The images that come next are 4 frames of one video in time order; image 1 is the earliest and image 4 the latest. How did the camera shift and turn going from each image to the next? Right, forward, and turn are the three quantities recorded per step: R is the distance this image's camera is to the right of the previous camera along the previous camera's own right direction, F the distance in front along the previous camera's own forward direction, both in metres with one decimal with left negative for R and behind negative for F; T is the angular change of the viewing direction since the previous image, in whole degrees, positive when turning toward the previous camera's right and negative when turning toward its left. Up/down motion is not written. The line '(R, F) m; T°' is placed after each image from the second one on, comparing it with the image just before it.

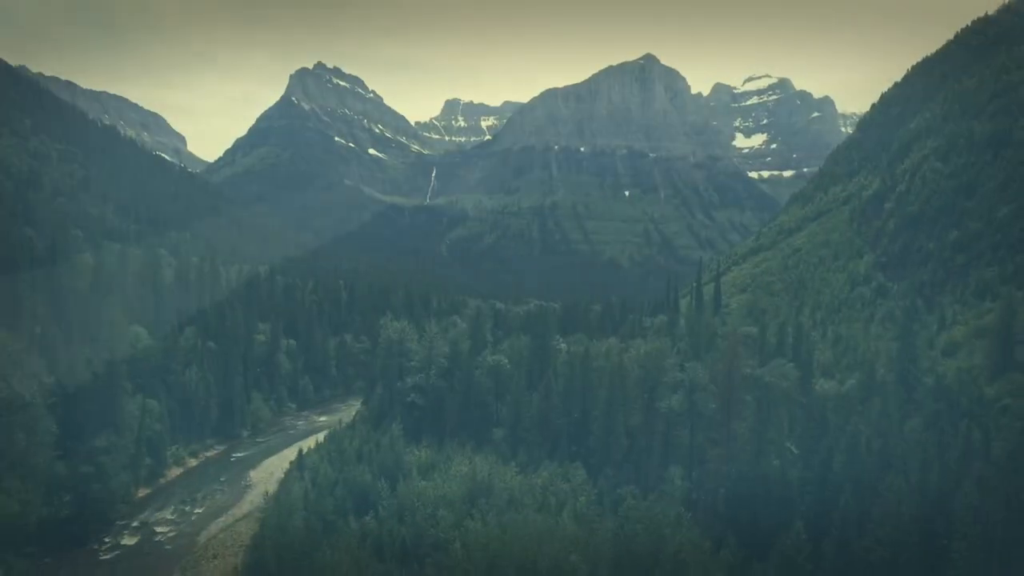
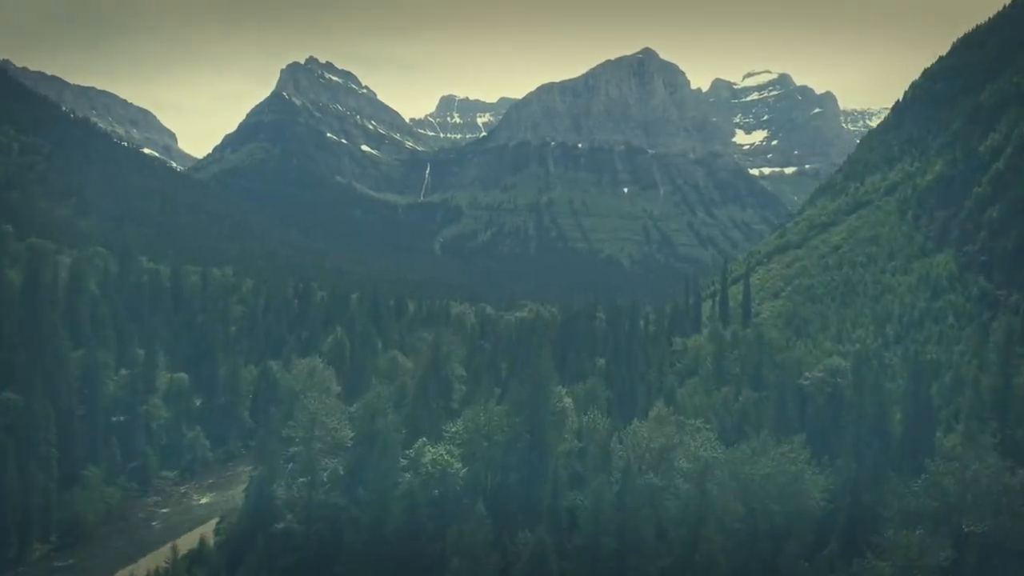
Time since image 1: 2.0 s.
(+1.4, +23.0) m; 0°
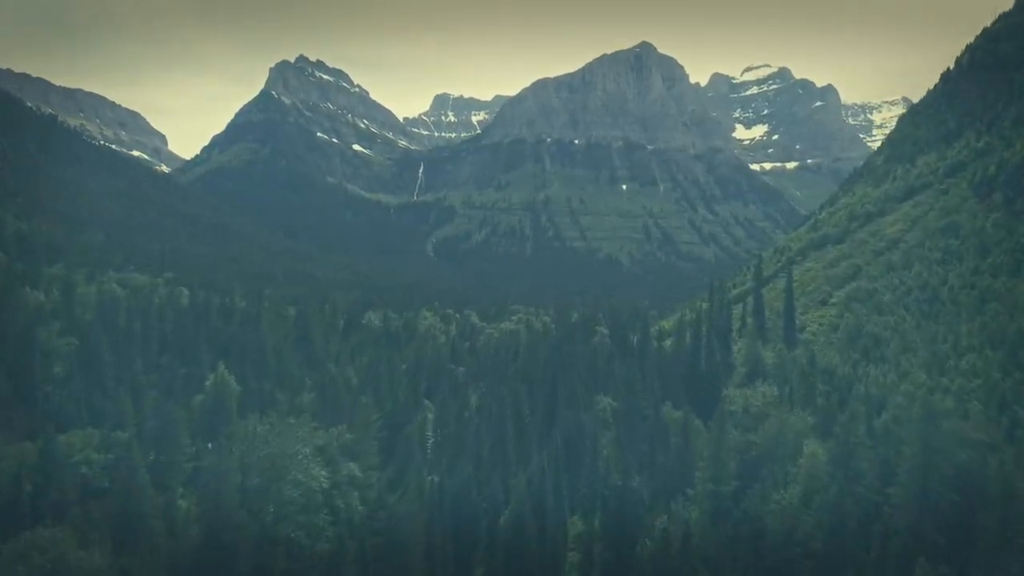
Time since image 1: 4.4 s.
(+3.2, +26.2) m; 0°
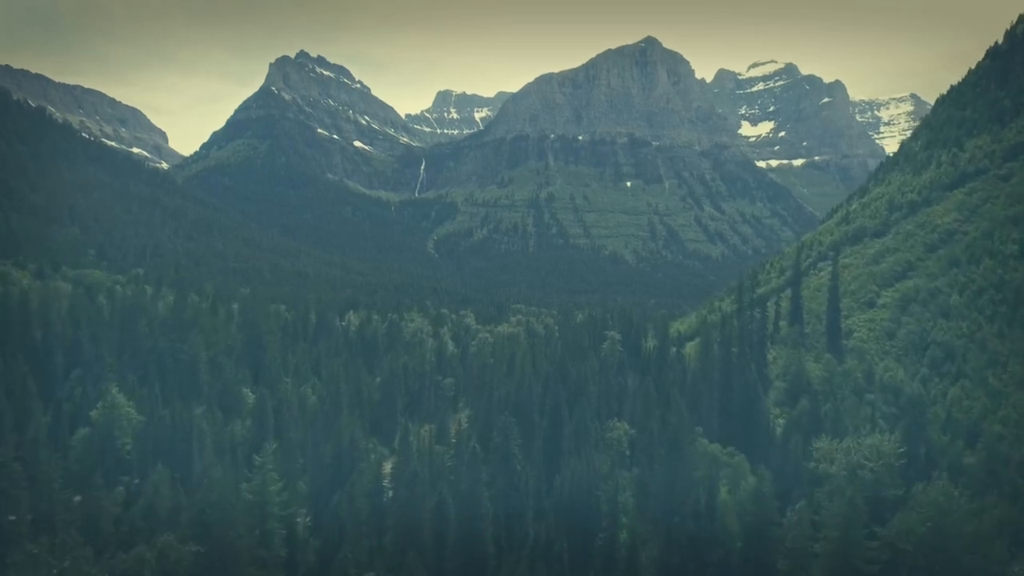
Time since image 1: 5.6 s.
(+0.9, +13.9) m; 0°
